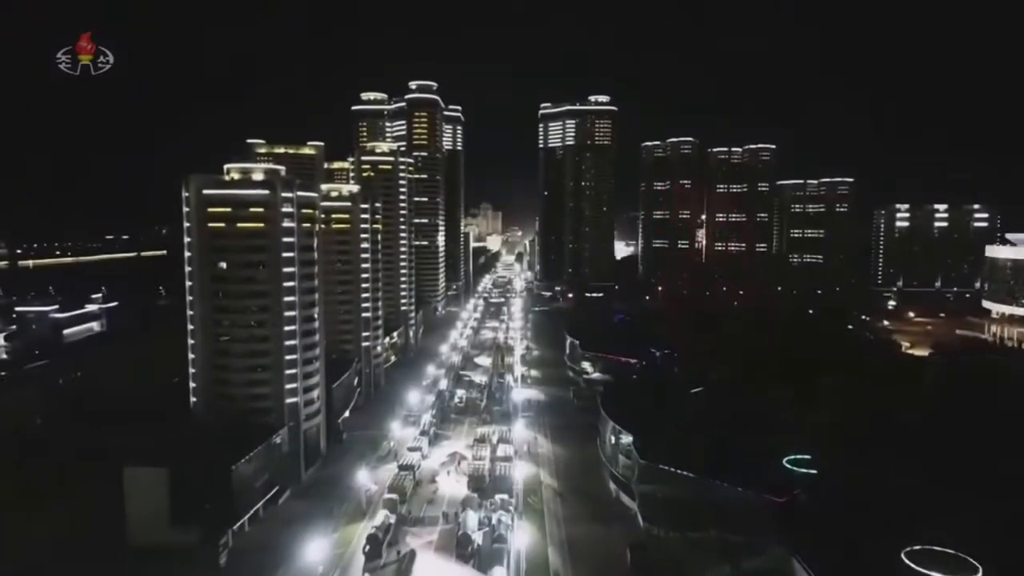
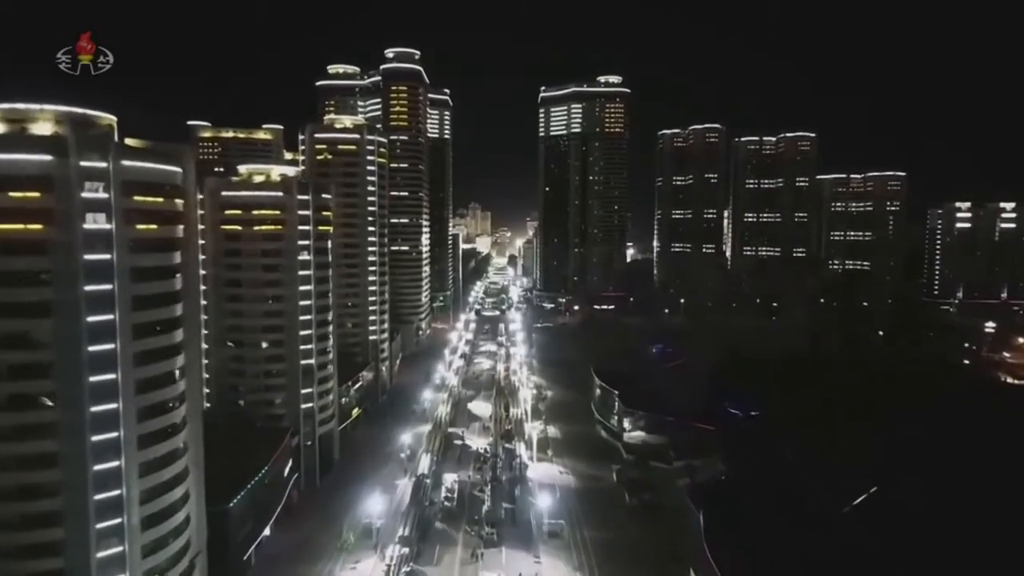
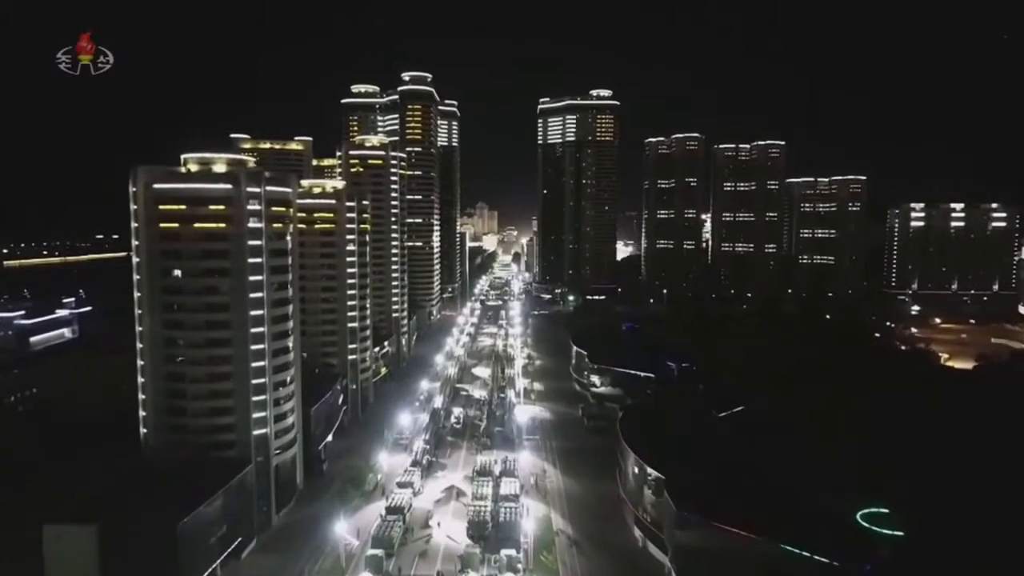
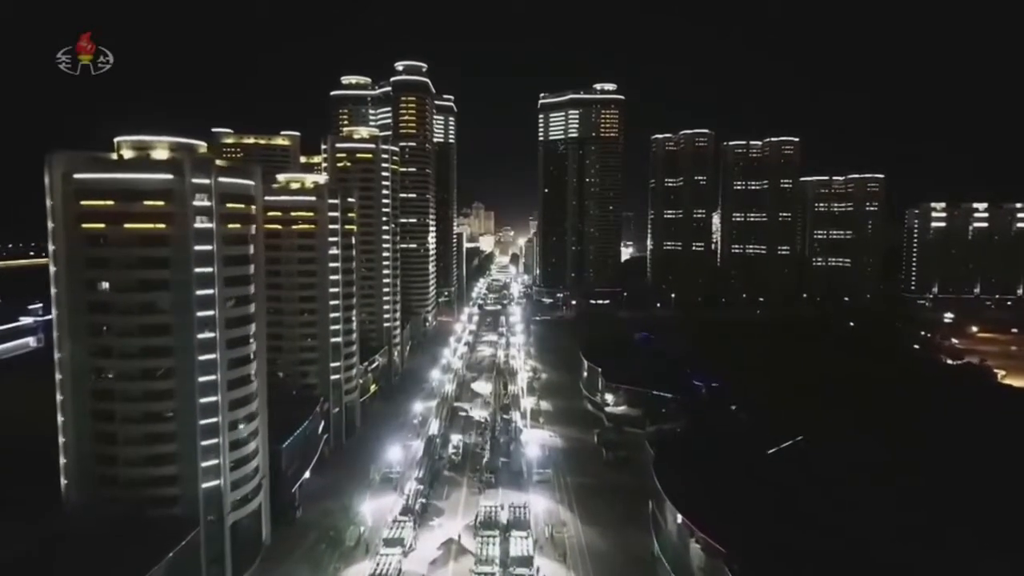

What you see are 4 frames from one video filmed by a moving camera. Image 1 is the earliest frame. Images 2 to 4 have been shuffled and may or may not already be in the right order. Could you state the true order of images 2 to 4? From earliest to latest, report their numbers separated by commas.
3, 4, 2
